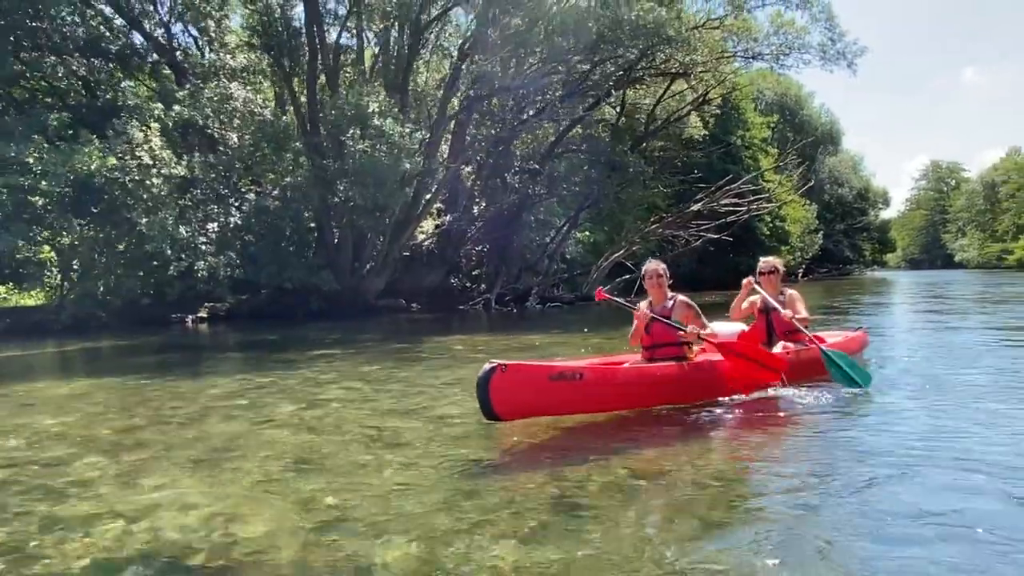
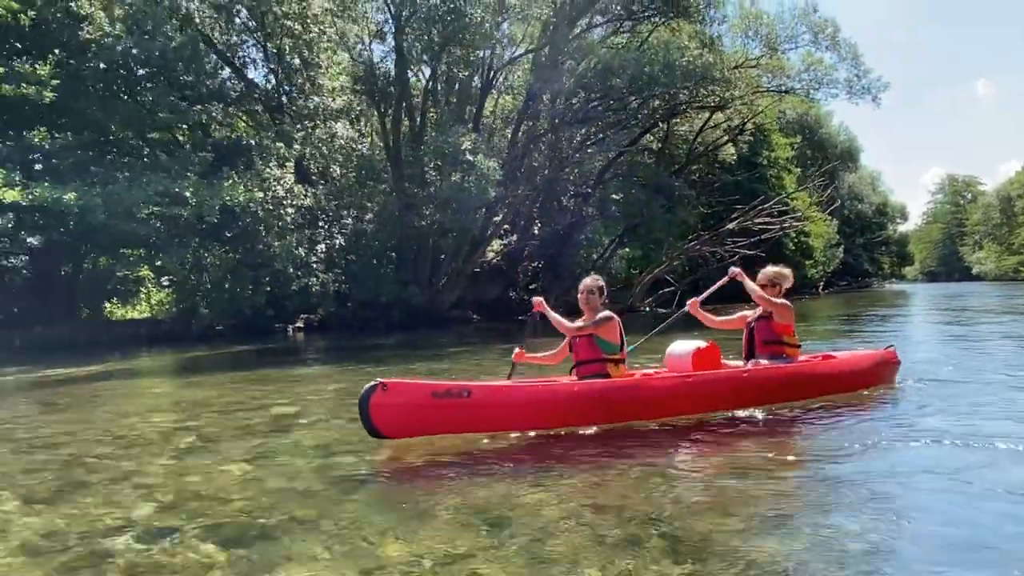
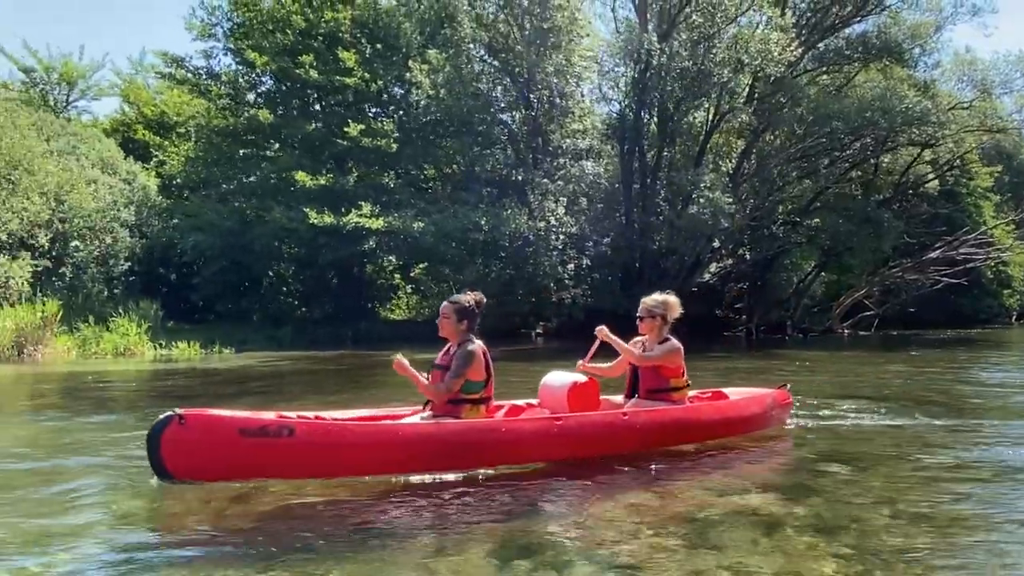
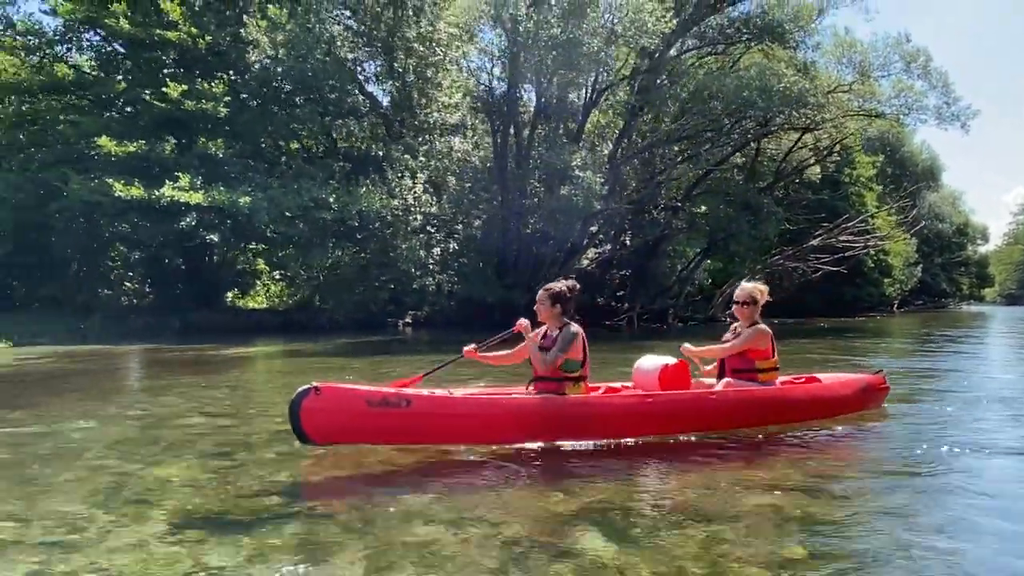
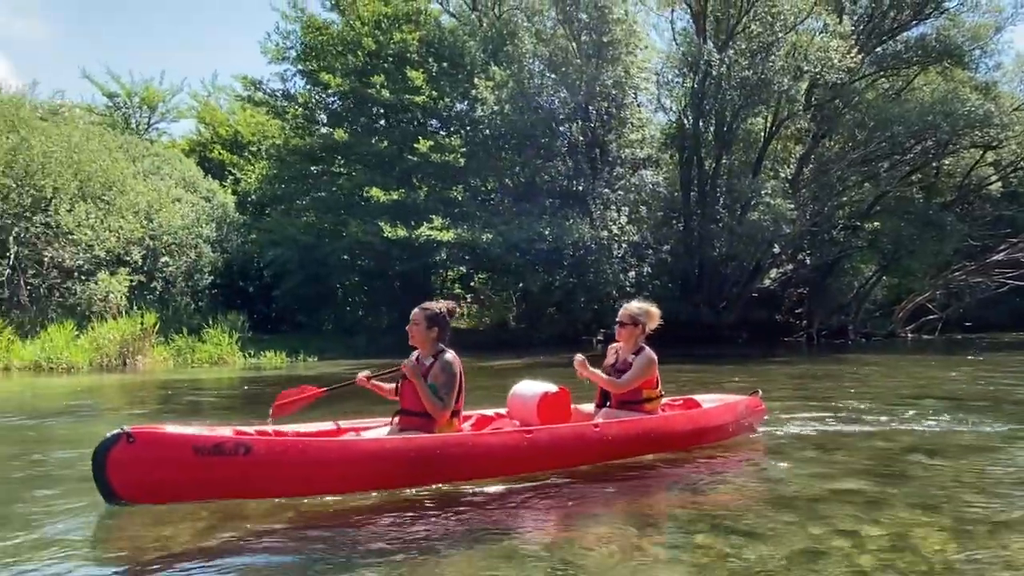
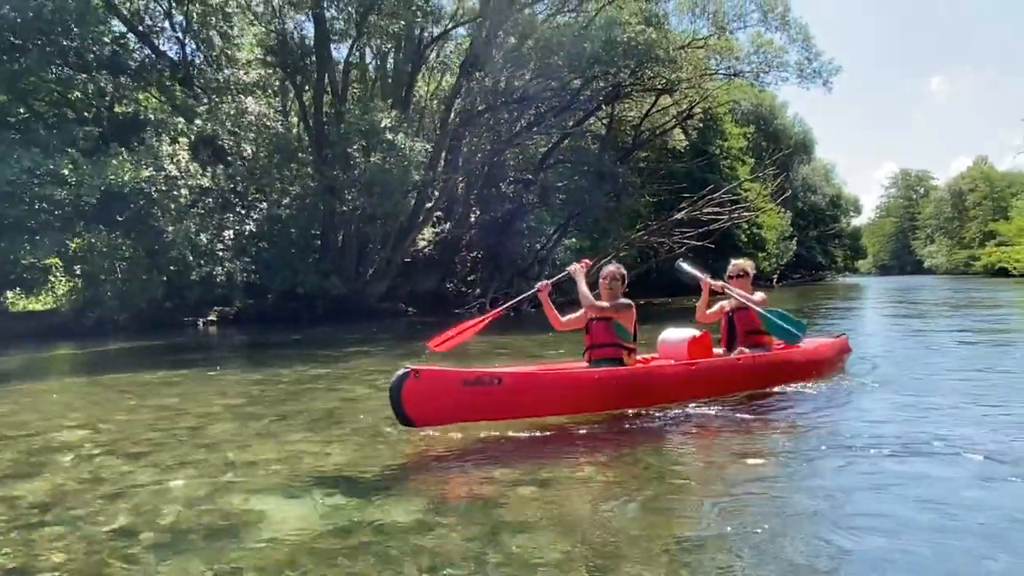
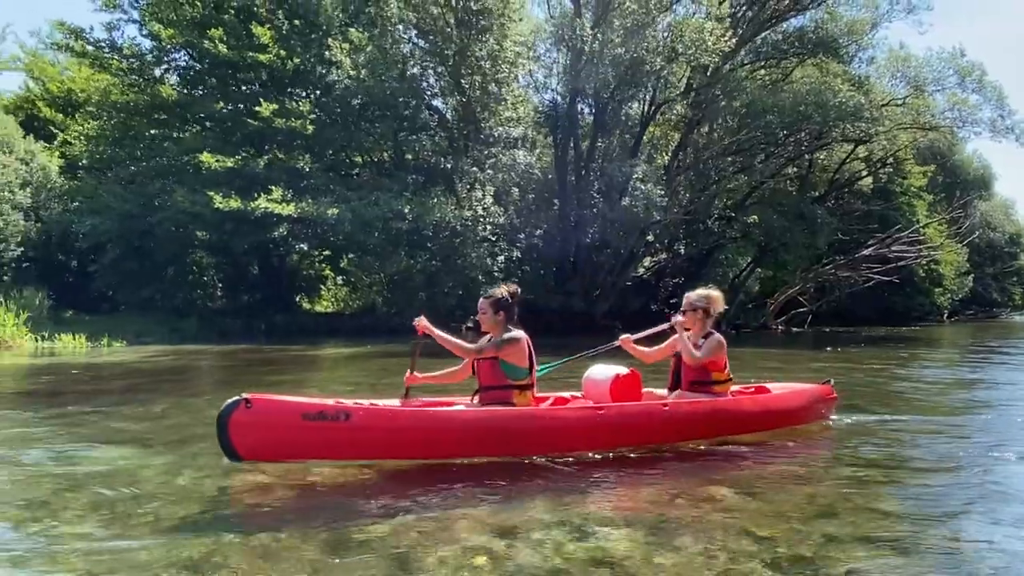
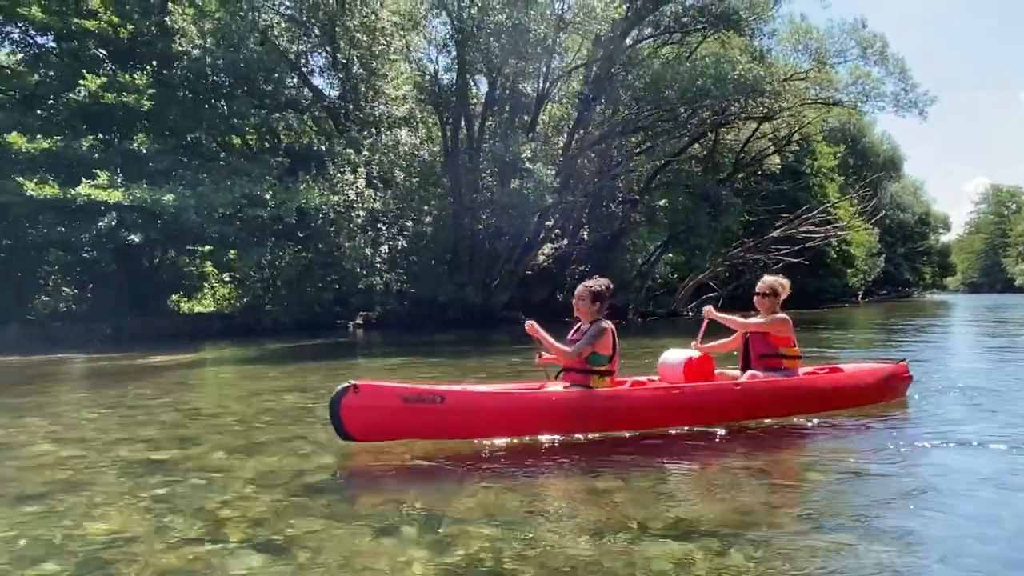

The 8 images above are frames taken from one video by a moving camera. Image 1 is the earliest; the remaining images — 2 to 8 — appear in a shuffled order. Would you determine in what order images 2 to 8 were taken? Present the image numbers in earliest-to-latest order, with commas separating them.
6, 2, 8, 4, 7, 3, 5
